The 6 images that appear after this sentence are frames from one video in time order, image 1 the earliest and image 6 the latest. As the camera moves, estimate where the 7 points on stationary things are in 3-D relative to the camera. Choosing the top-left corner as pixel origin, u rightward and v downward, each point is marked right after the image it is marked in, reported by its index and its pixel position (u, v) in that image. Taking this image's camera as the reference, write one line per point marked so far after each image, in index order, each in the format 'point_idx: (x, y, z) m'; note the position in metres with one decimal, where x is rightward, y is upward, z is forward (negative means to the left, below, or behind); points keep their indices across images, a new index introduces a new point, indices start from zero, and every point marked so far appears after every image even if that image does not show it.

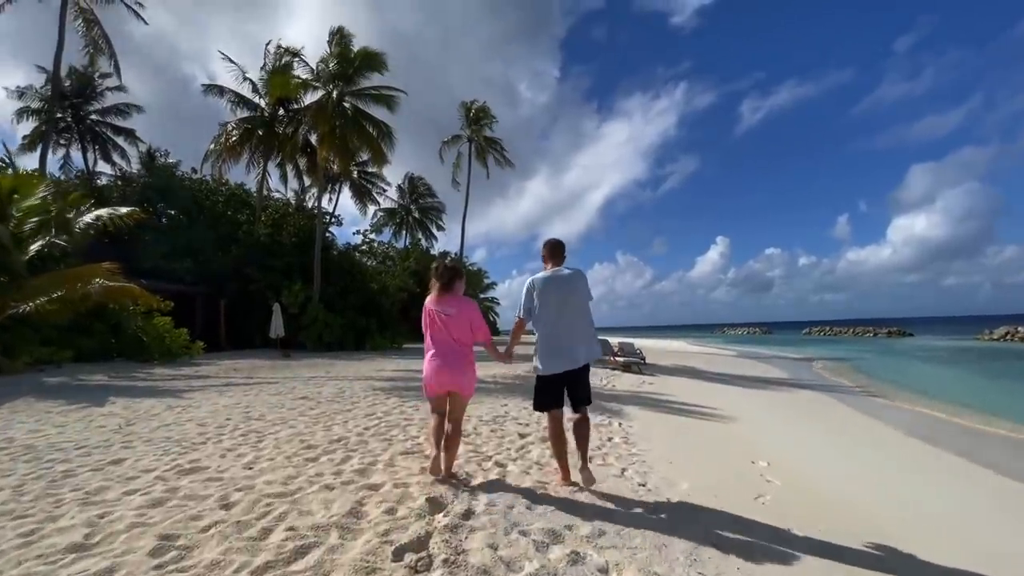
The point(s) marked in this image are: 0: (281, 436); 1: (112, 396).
0: (-2.5, -1.6, +5.2) m
1: (-7.3, -2.0, +8.8) m
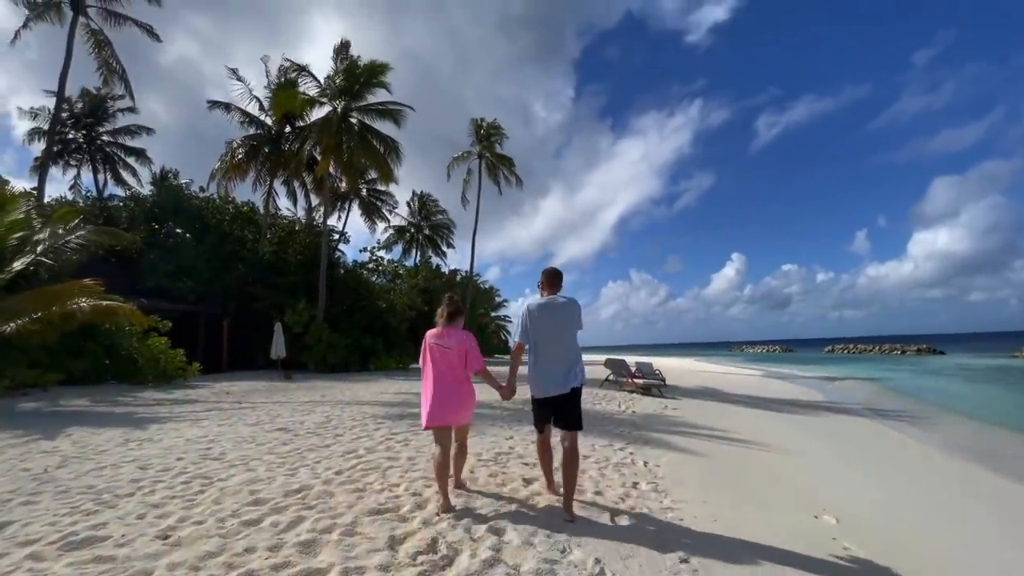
0: (-2.5, -1.7, +4.2) m
1: (-7.2, -2.3, +8.0) m
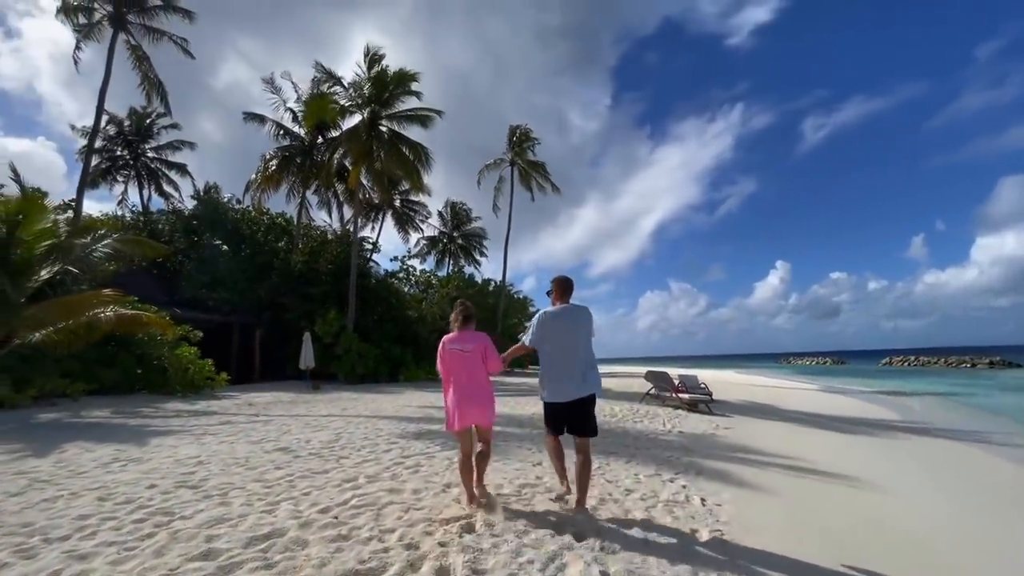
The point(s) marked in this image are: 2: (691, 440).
0: (-2.3, -1.7, +3.4) m
1: (-6.8, -2.4, +7.5) m
2: (+3.2, -2.7, +8.4) m
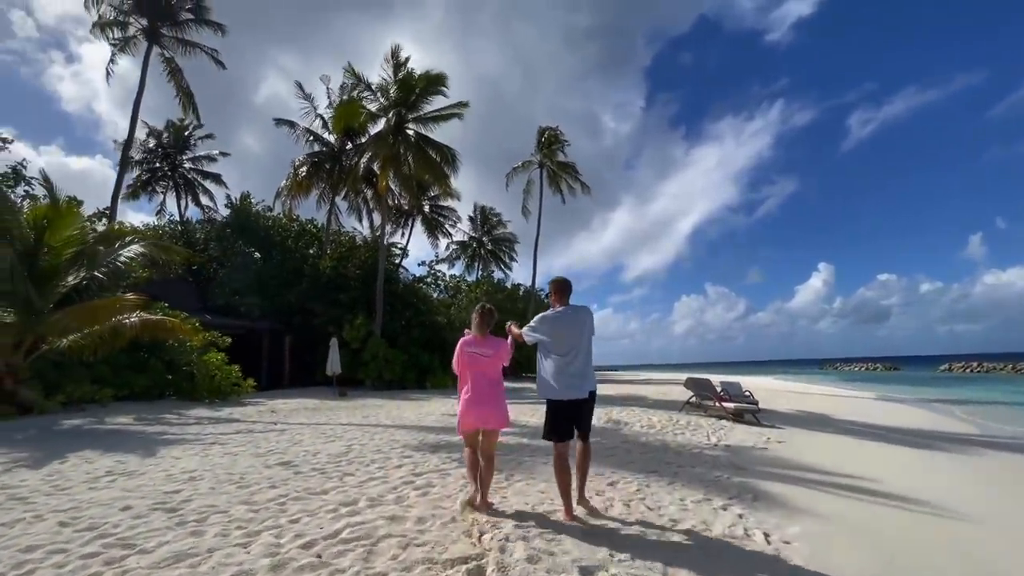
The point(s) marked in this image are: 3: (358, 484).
0: (-2.2, -1.7, +2.9) m
1: (-6.4, -2.4, +7.2) m
2: (+3.6, -2.6, +7.5) m
3: (-1.6, -2.0, +4.9) m
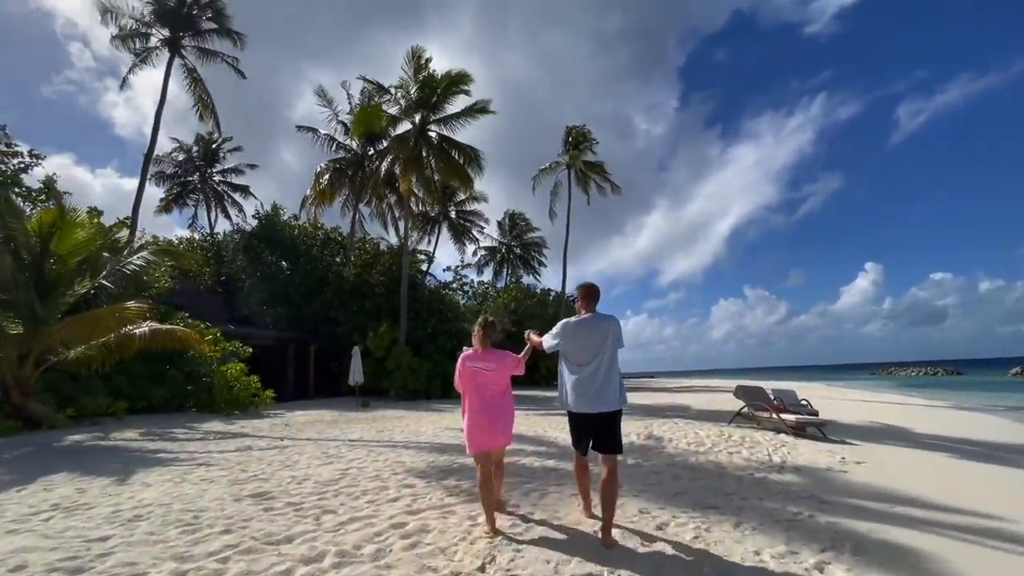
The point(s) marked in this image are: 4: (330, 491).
0: (-2.2, -1.6, +1.9) m
1: (-6.1, -2.5, +6.5) m
2: (+3.9, -2.5, +6.1) m
3: (-1.4, -1.9, +3.9) m
4: (-1.9, -2.1, +5.0) m
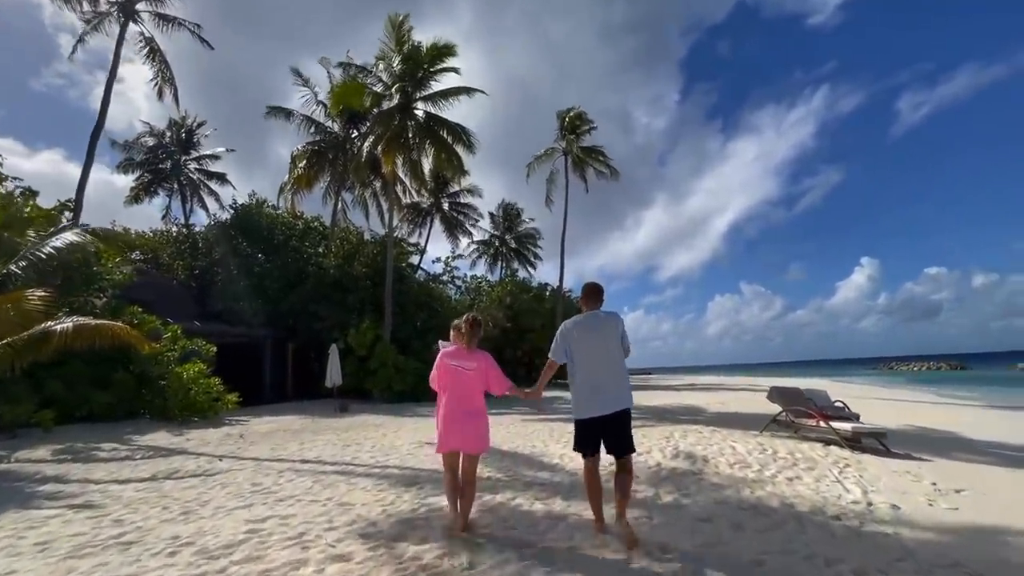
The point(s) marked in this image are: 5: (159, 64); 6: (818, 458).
0: (-2.3, -1.3, +0.1) m
1: (-6.1, -2.2, +4.7) m
2: (+3.8, -2.2, +4.3) m
3: (-1.5, -1.7, +2.0) m
4: (-1.9, -1.8, +3.1) m
5: (-13.8, +8.7, +18.8) m
6: (+4.5, -2.5, +7.2) m
